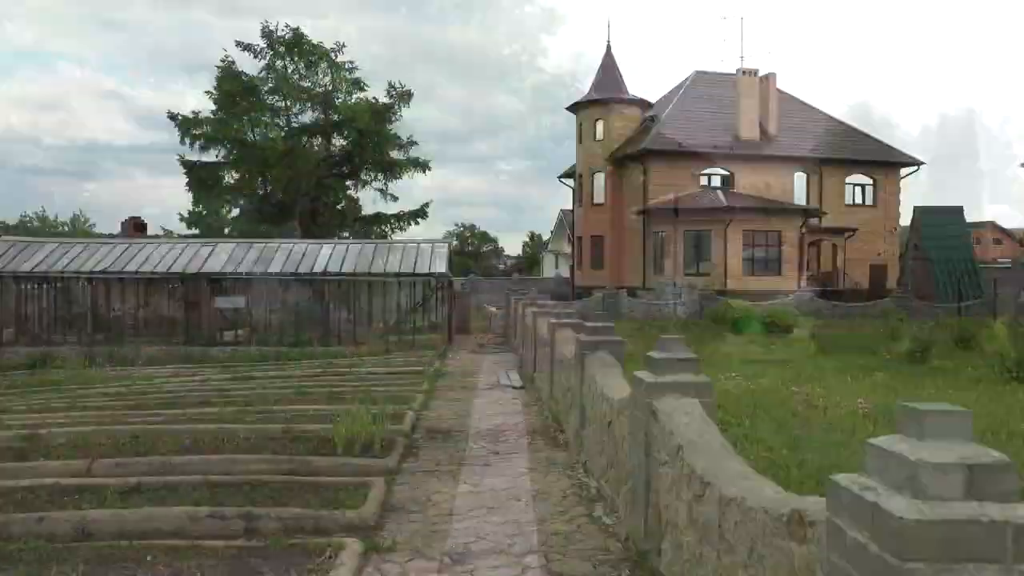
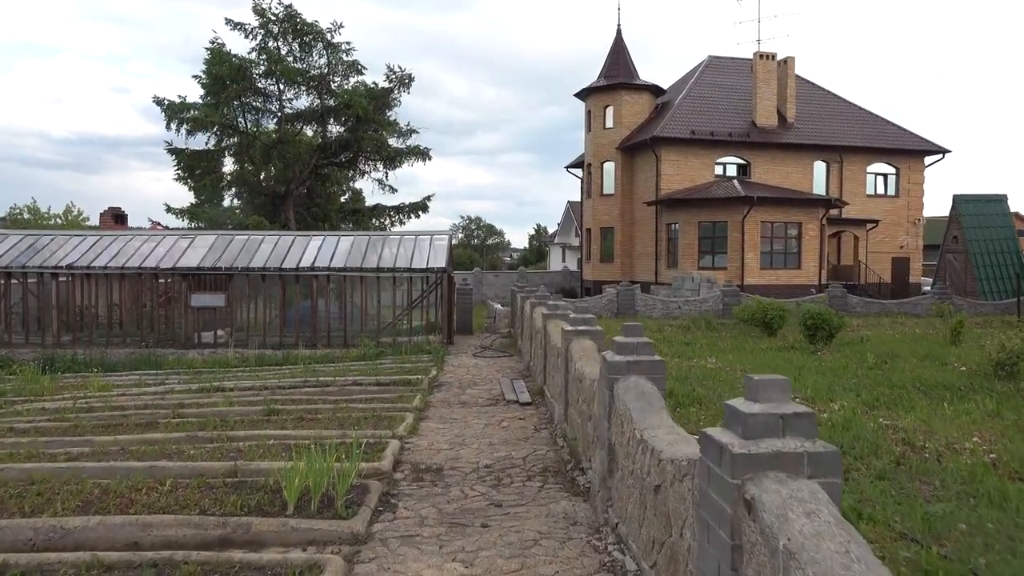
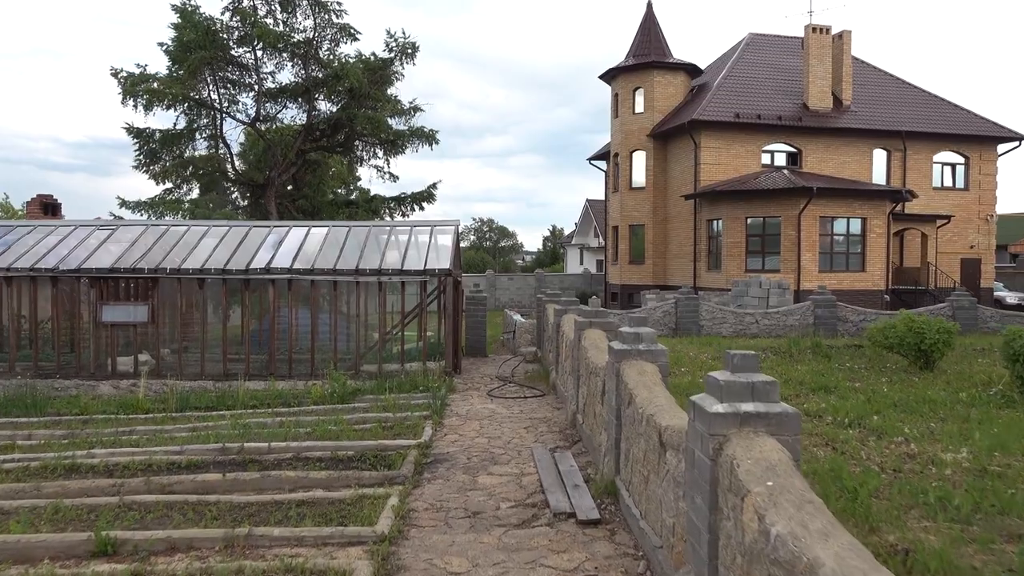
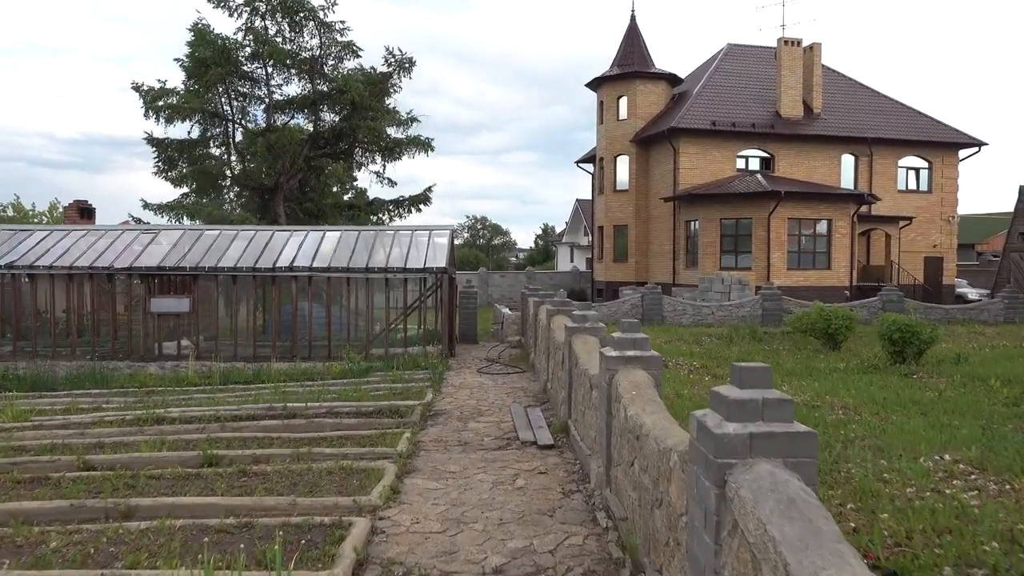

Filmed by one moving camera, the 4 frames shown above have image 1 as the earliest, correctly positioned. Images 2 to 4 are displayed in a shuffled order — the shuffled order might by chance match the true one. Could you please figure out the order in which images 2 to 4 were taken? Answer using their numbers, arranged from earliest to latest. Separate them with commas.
2, 4, 3
